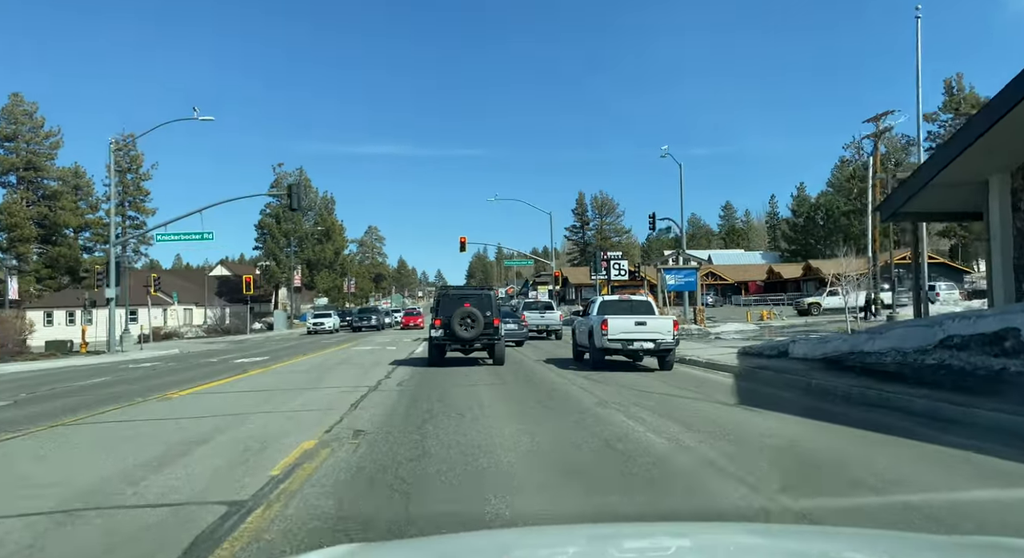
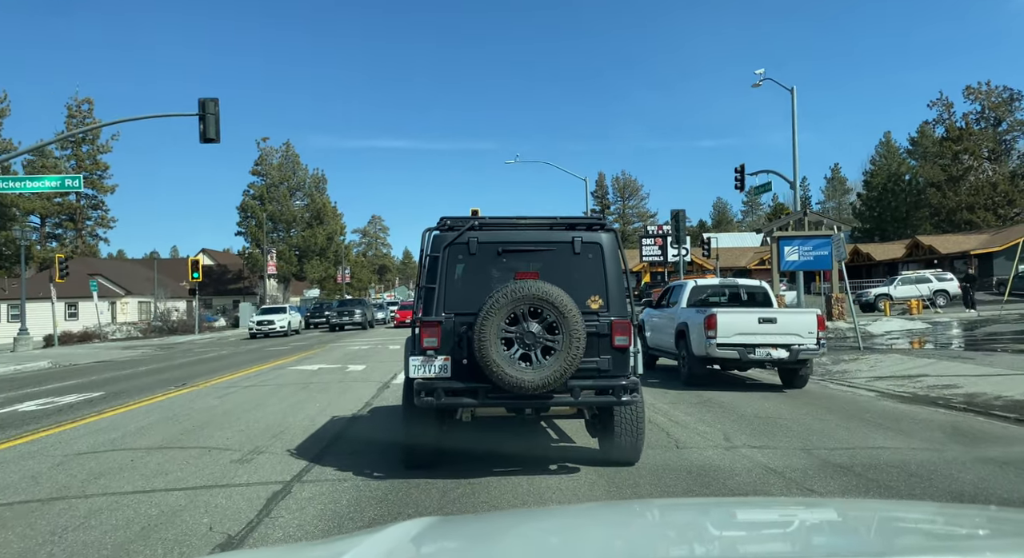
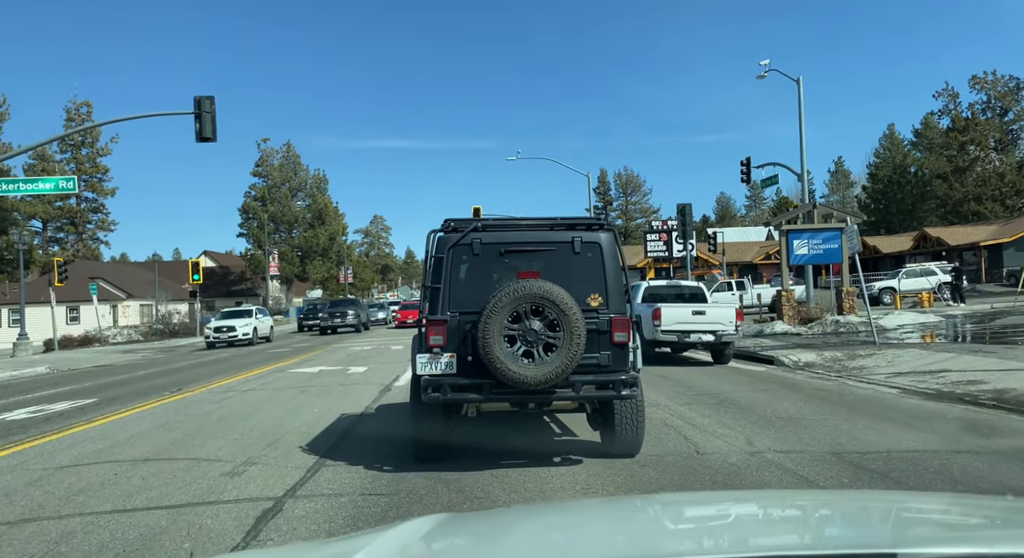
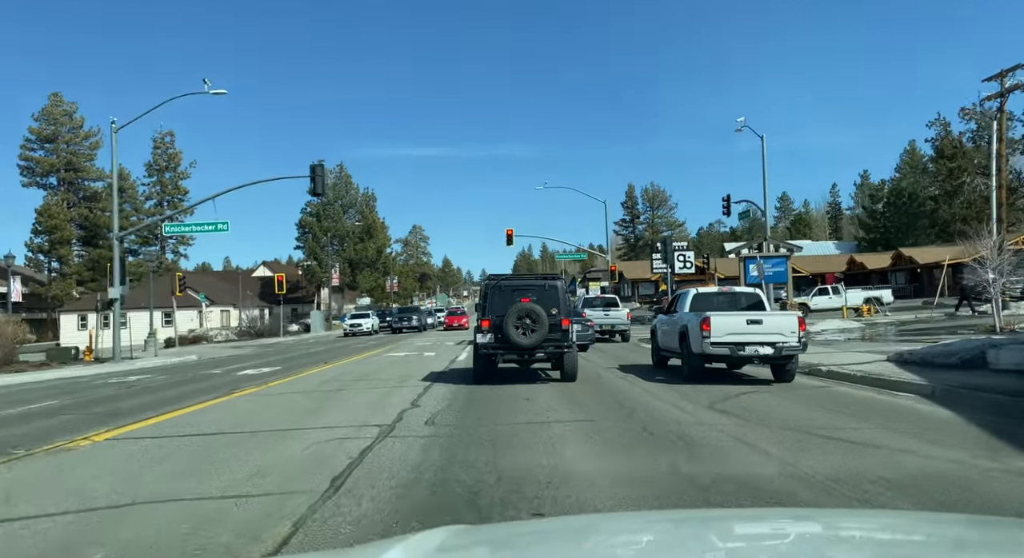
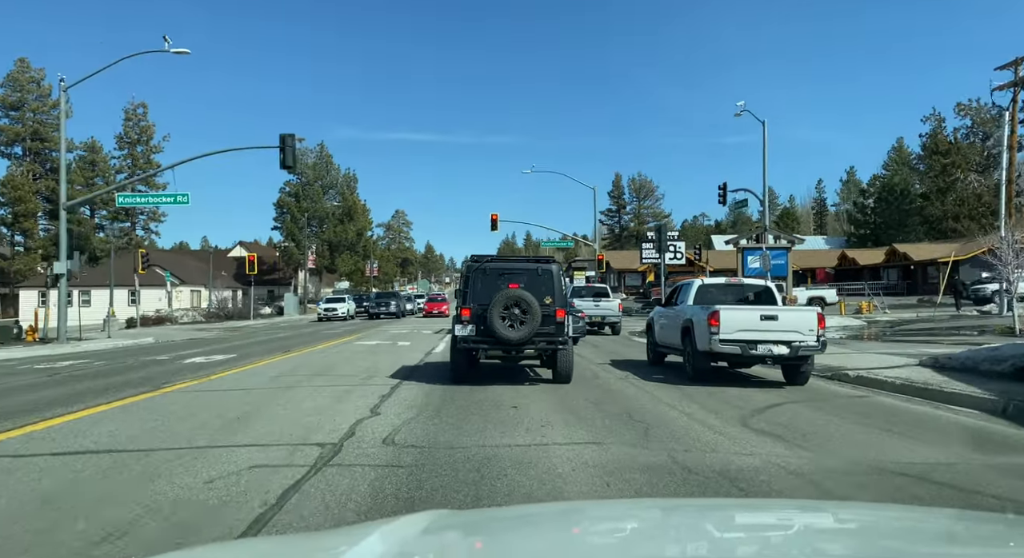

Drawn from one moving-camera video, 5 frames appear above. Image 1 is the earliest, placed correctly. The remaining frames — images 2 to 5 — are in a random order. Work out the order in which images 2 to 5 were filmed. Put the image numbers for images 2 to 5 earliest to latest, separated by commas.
4, 5, 2, 3
